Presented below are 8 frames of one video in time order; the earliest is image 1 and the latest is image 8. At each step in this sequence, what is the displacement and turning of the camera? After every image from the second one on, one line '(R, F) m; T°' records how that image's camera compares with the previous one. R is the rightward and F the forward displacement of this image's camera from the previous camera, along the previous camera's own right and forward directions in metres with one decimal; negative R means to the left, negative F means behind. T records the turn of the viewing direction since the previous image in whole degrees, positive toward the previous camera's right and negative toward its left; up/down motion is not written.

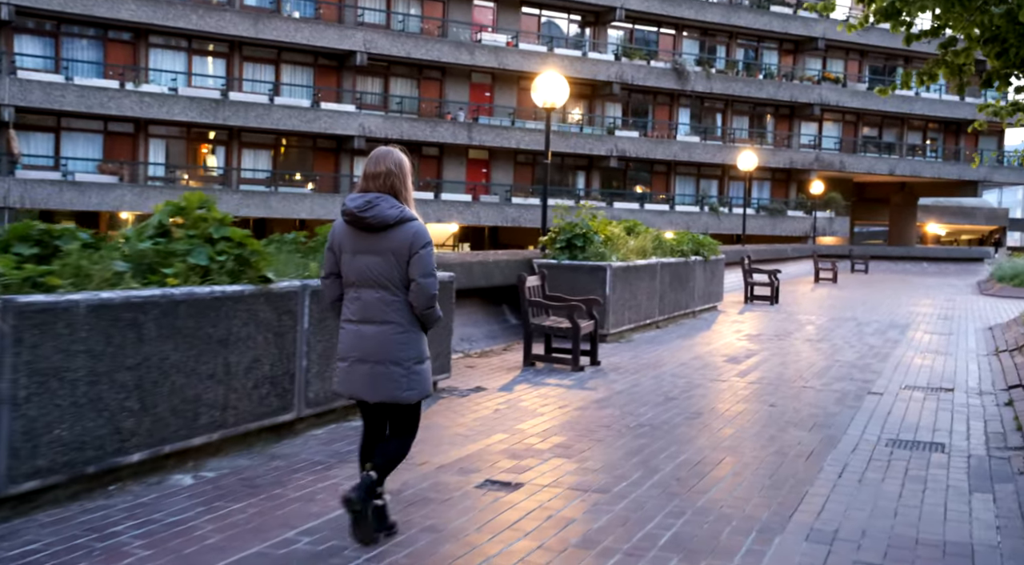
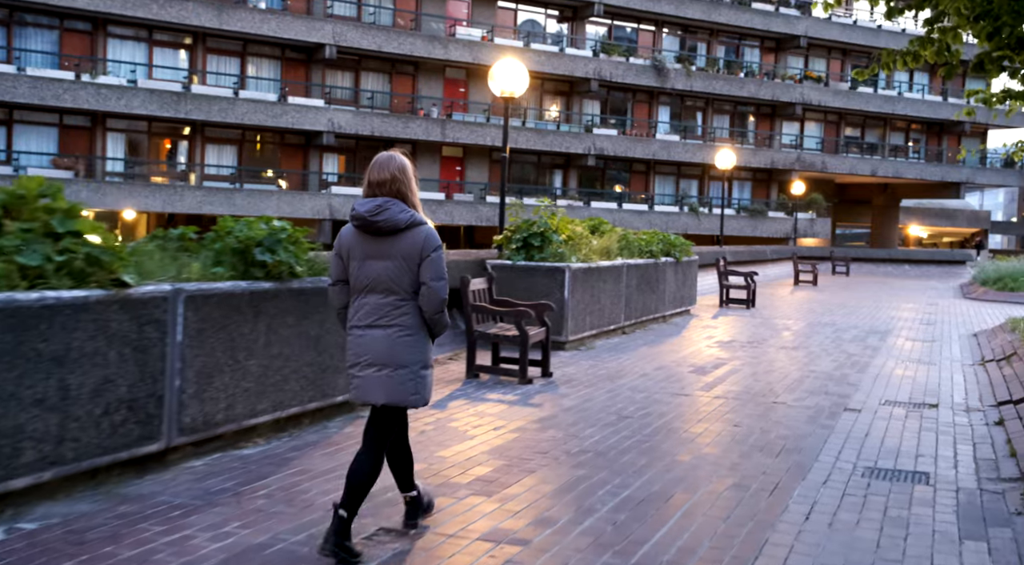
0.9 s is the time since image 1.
(+0.4, +1.0) m; +1°
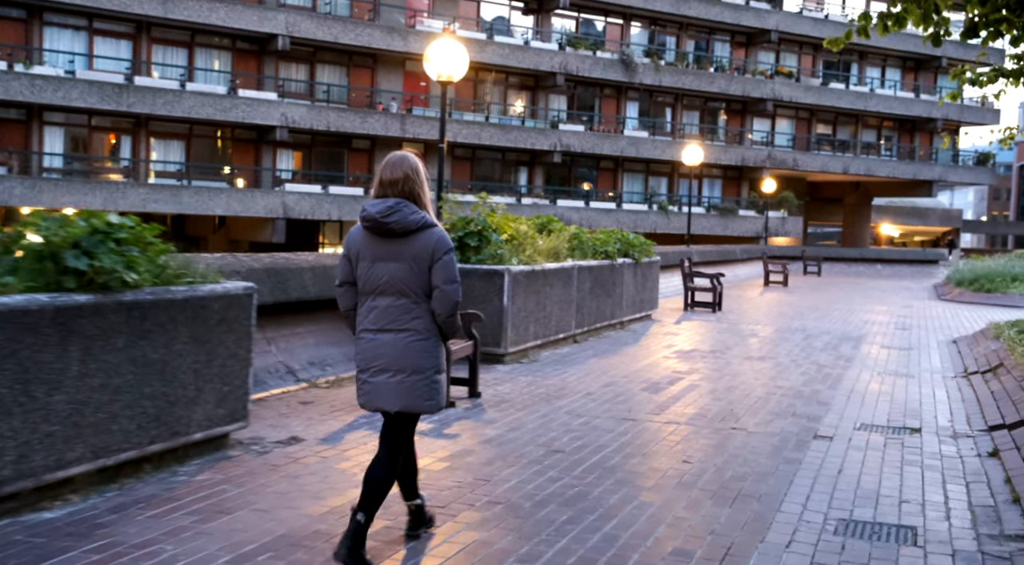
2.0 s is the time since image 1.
(+0.4, +1.3) m; +1°
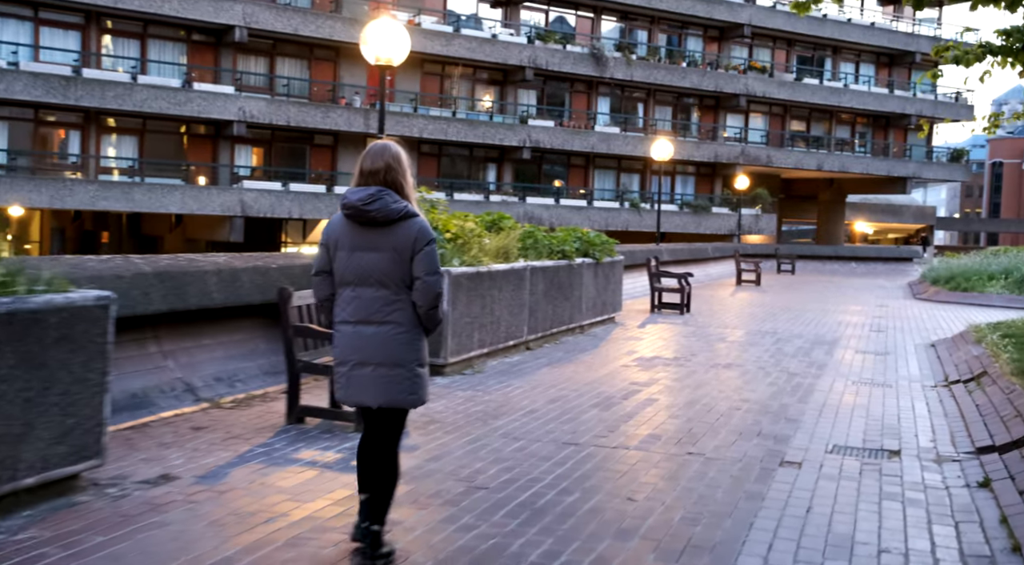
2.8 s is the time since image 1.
(+0.4, +1.0) m; +1°
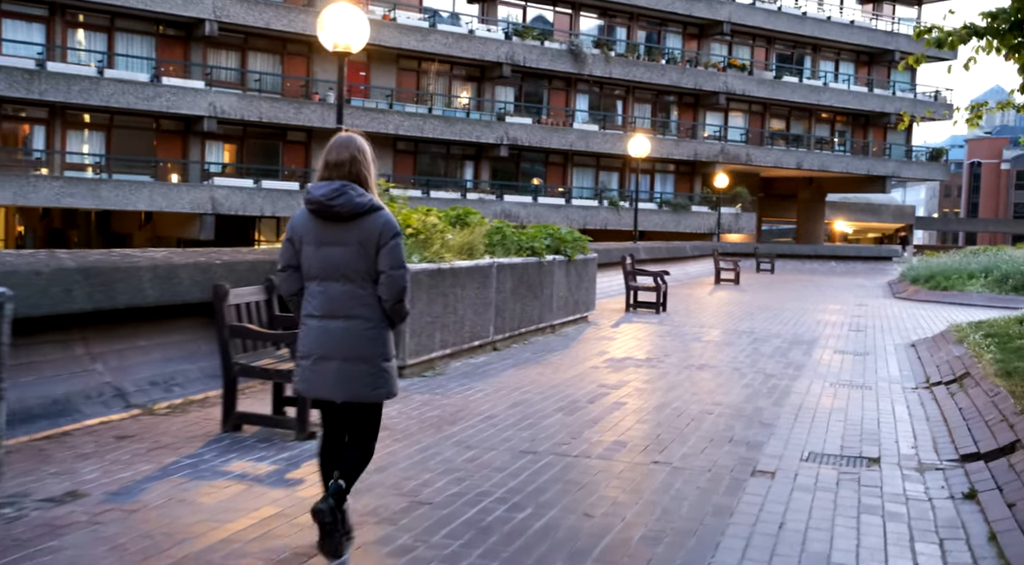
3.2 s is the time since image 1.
(+0.2, +0.5) m; +1°
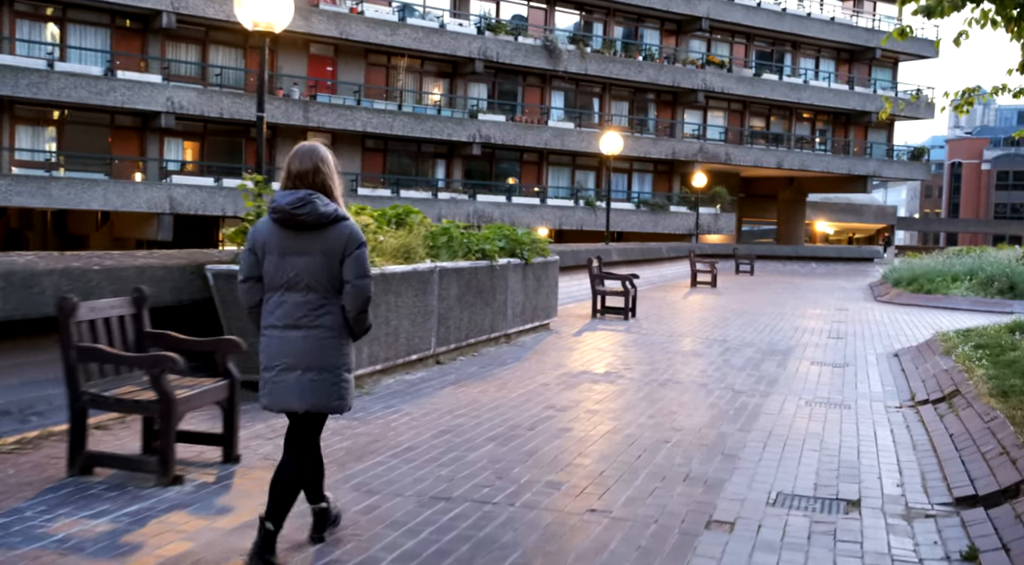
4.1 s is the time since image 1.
(+0.4, +1.1) m; +1°
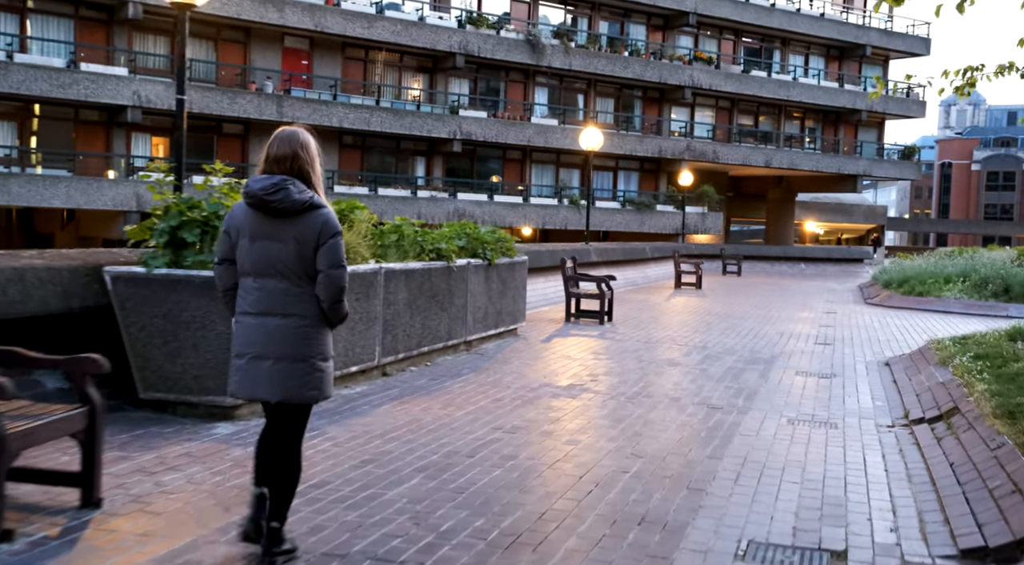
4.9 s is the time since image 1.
(+0.4, +1.0) m; +1°
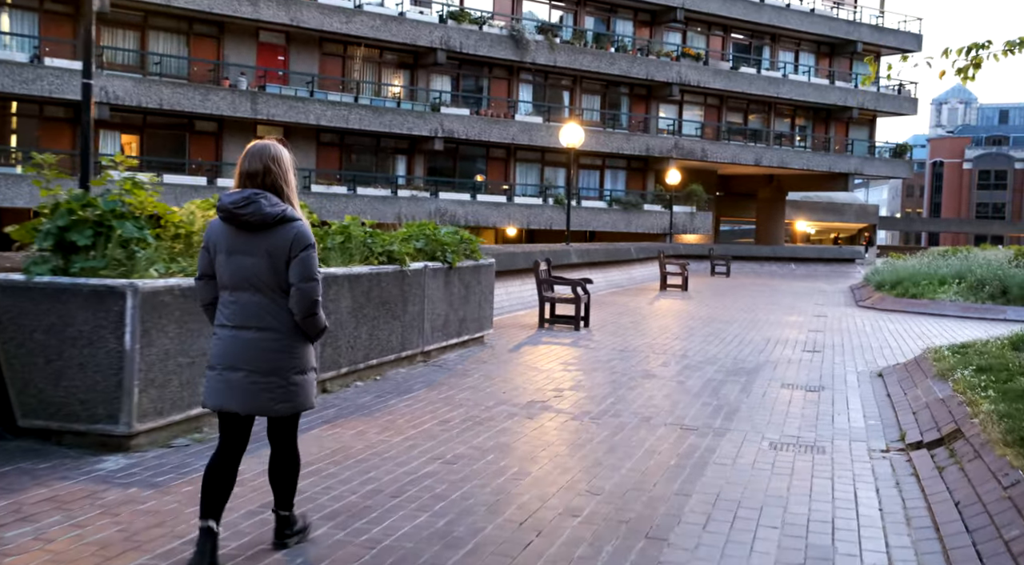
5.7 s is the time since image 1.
(+0.3, +1.0) m; 0°
